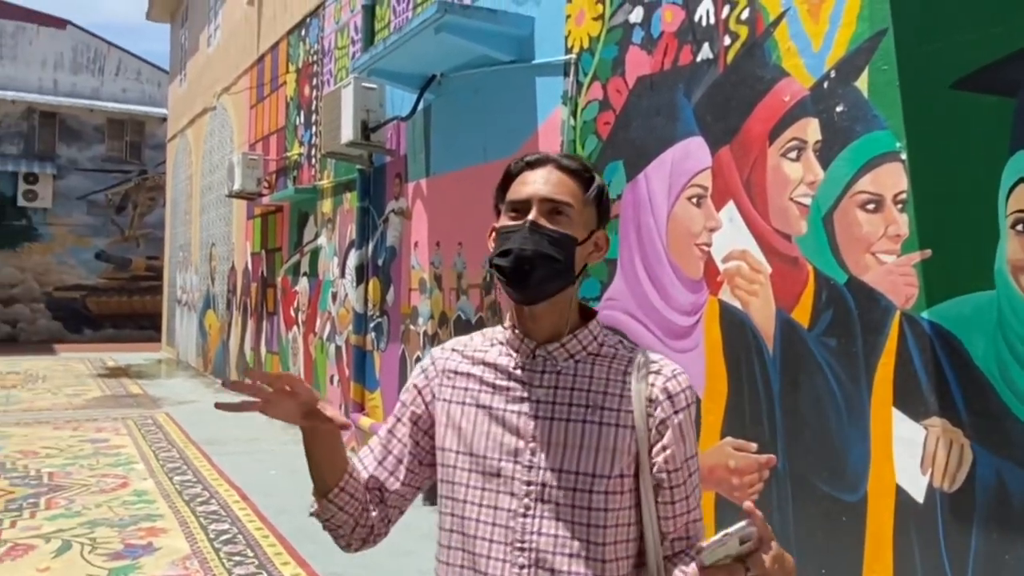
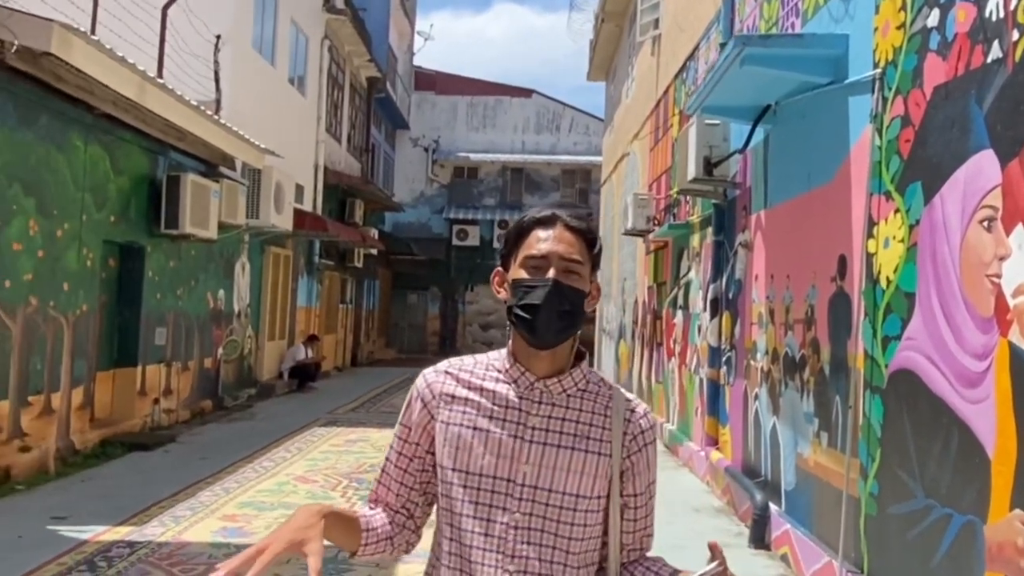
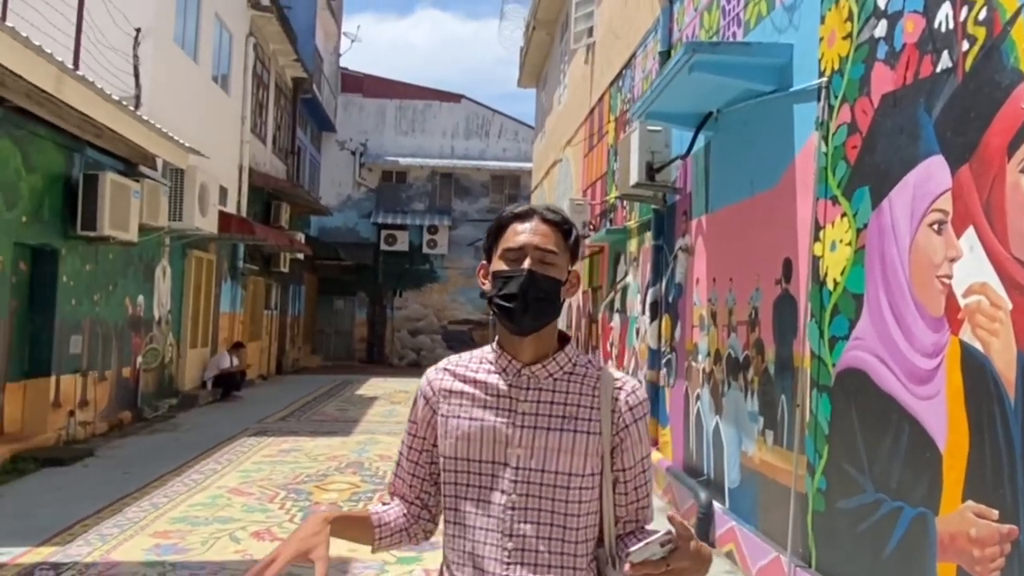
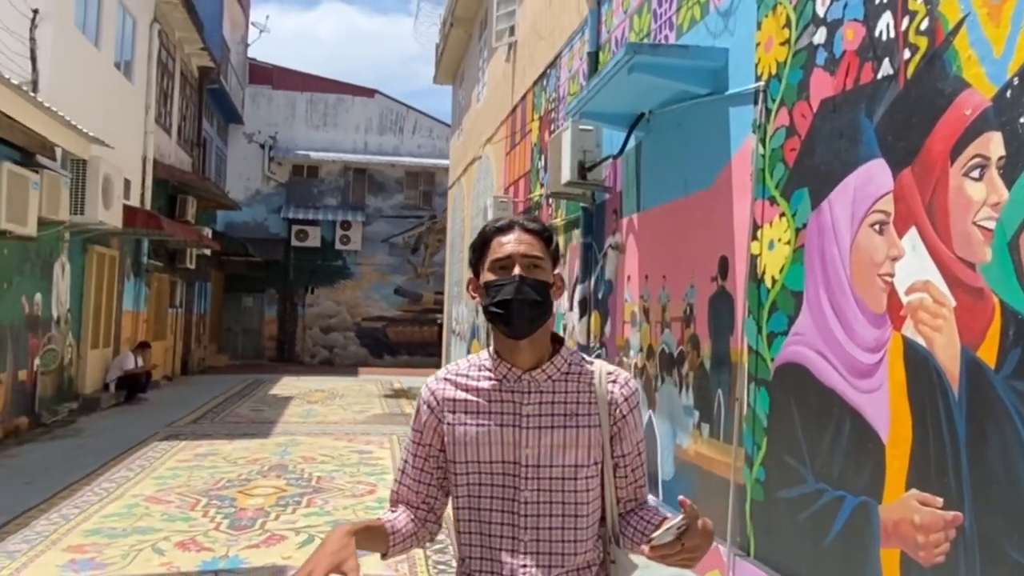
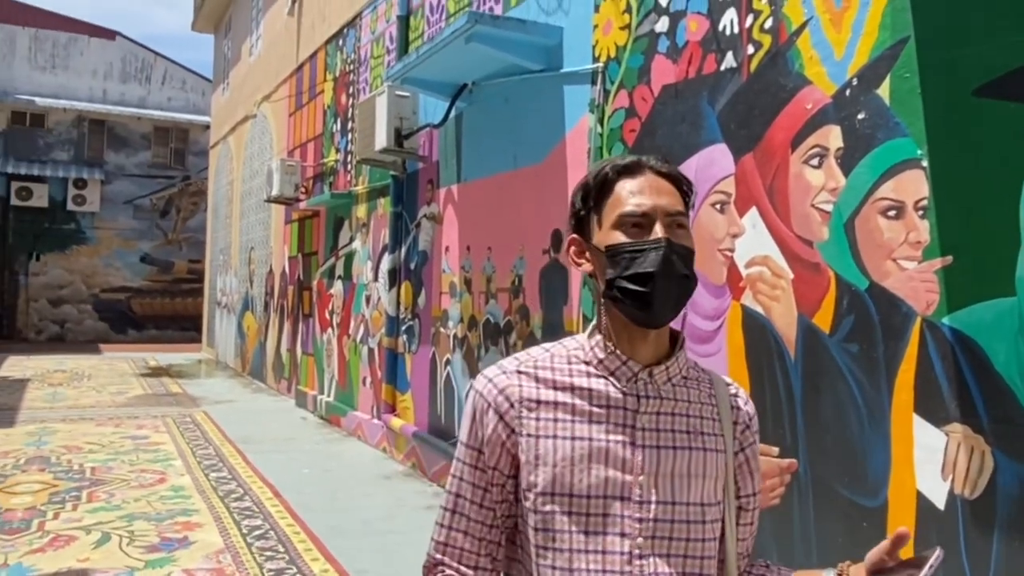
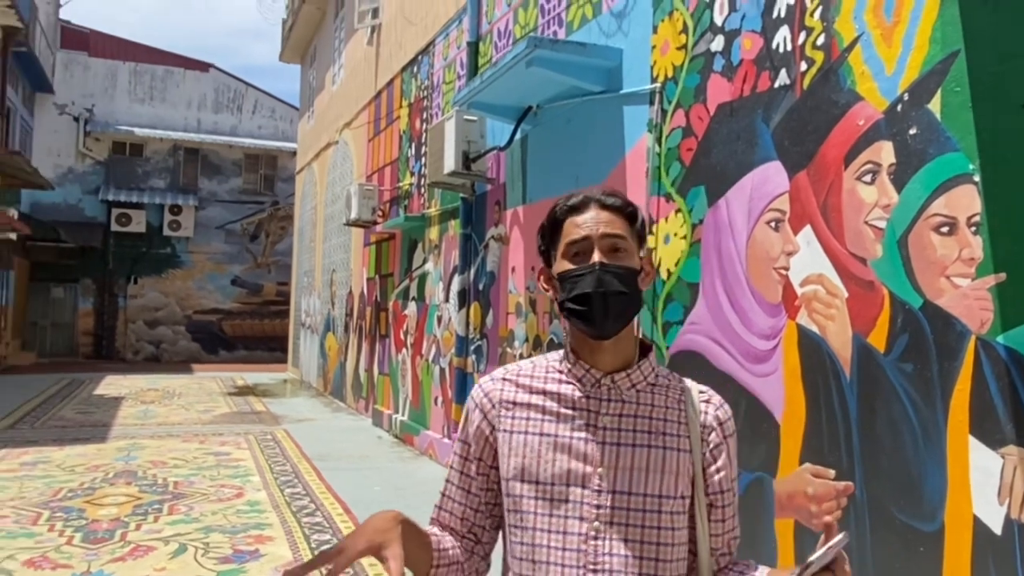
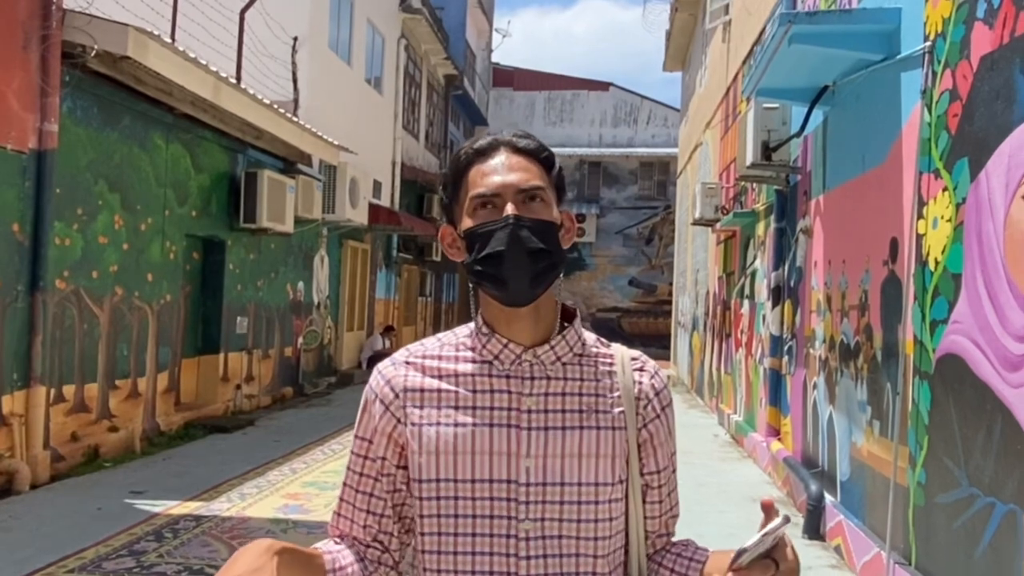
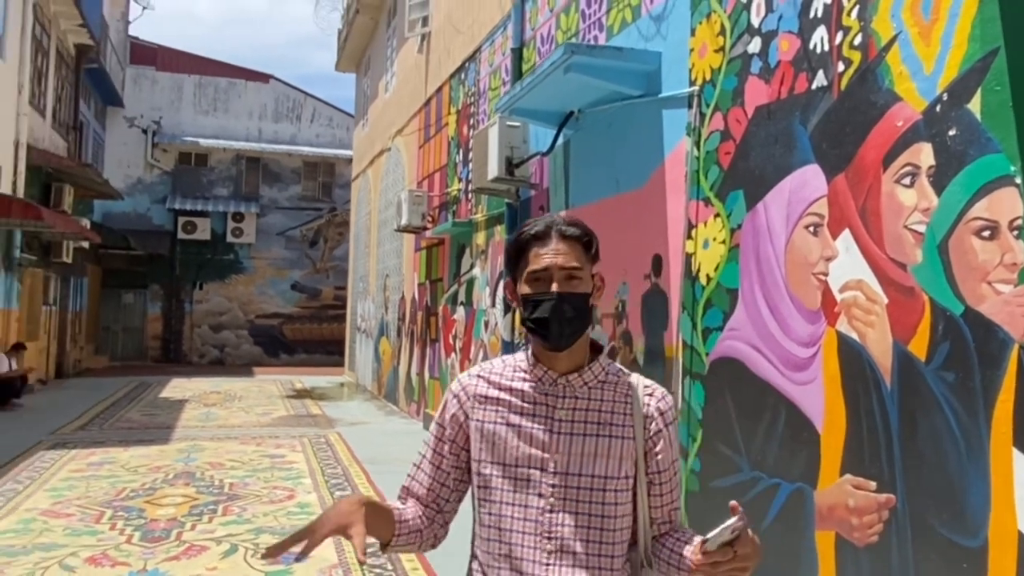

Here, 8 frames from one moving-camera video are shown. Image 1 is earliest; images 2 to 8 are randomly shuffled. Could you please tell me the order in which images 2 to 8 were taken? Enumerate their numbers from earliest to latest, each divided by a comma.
5, 6, 8, 4, 3, 2, 7
